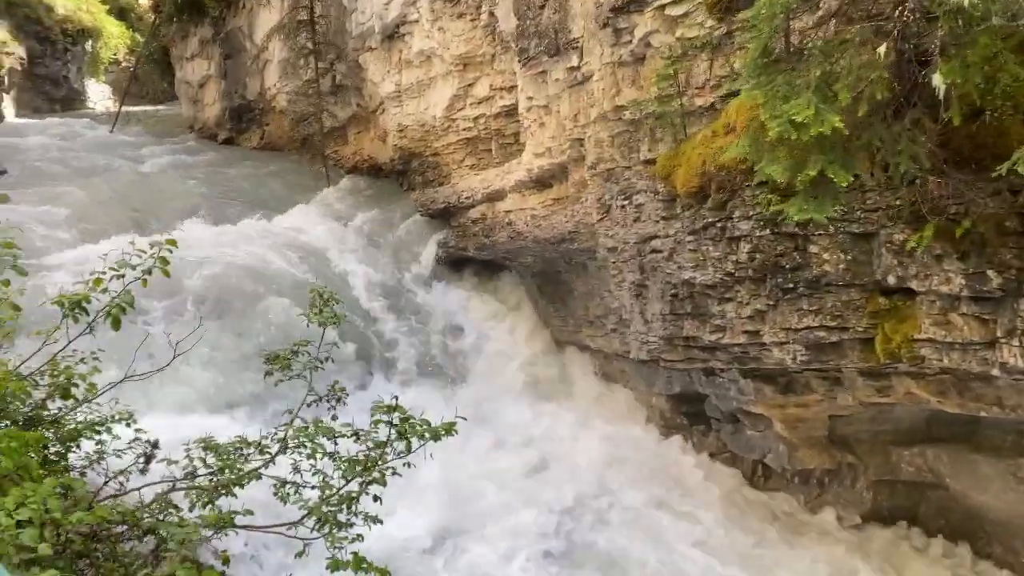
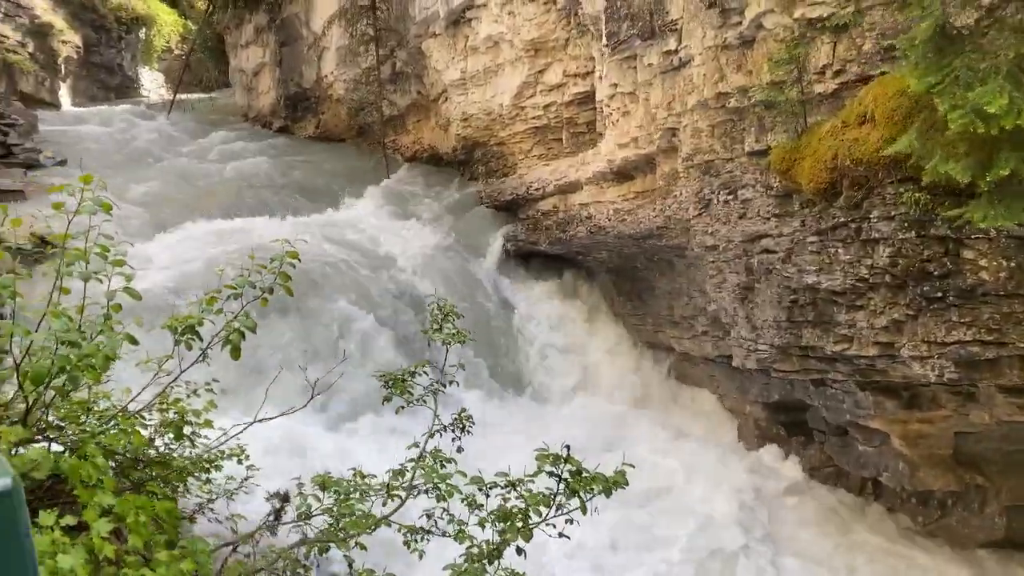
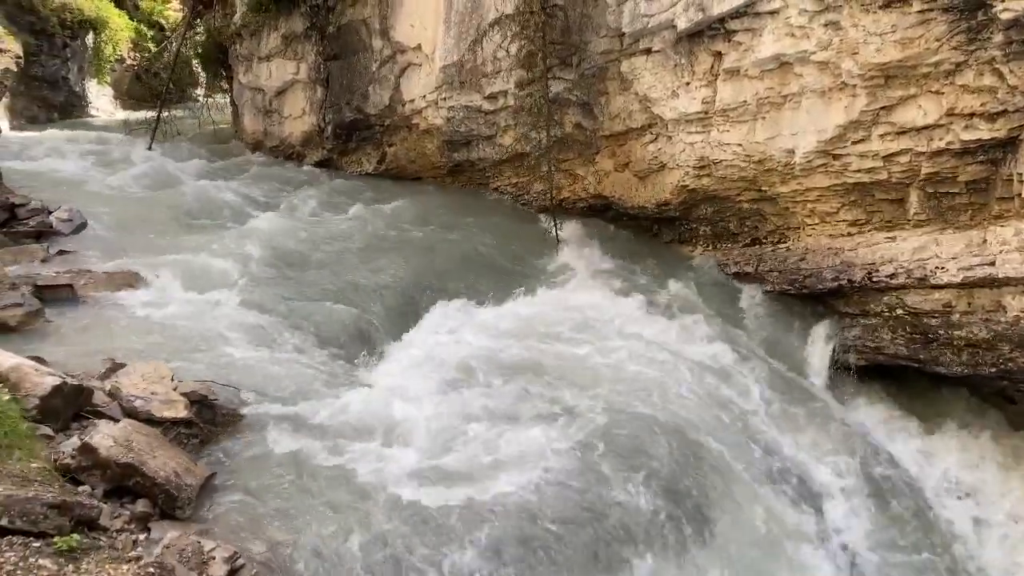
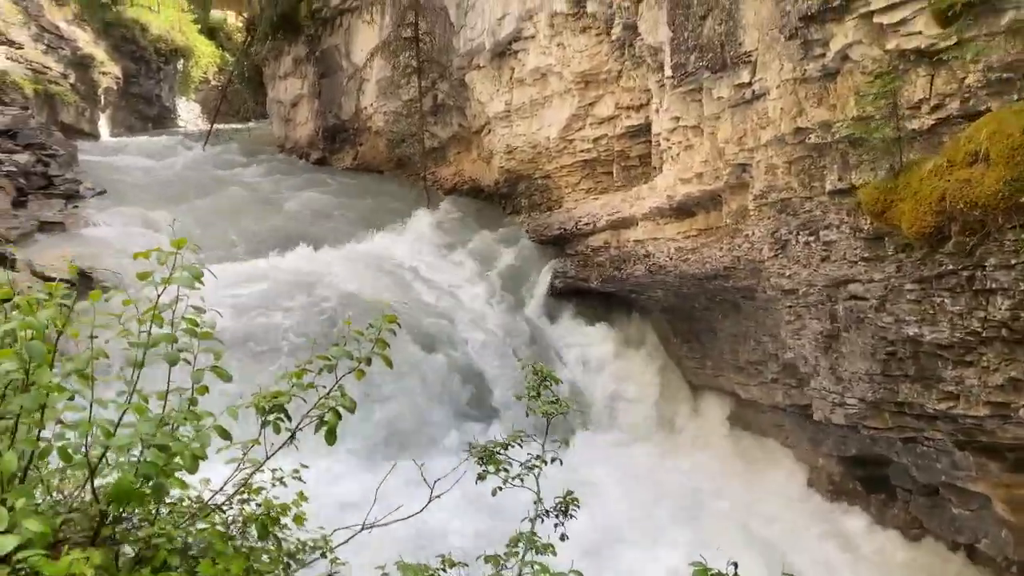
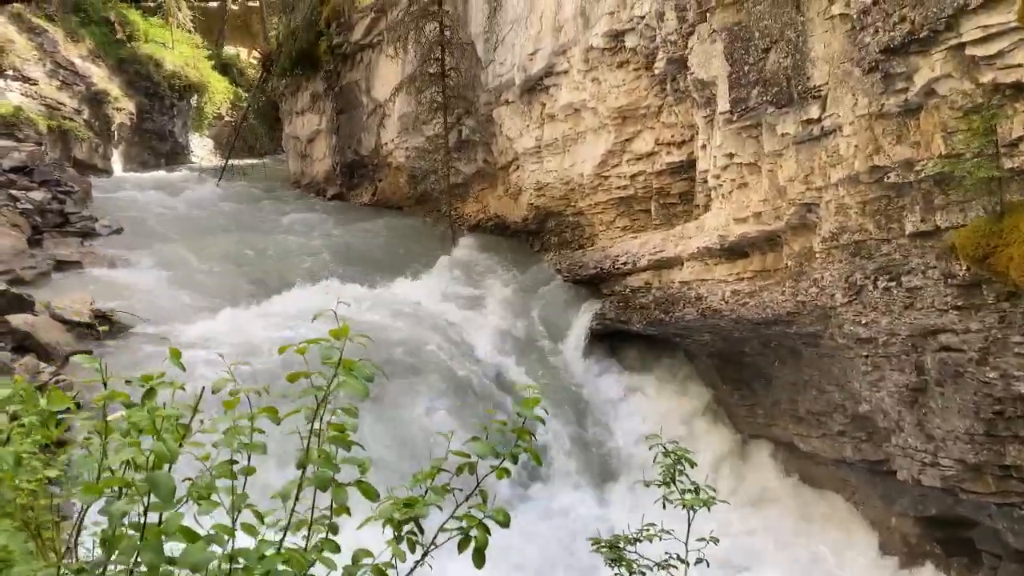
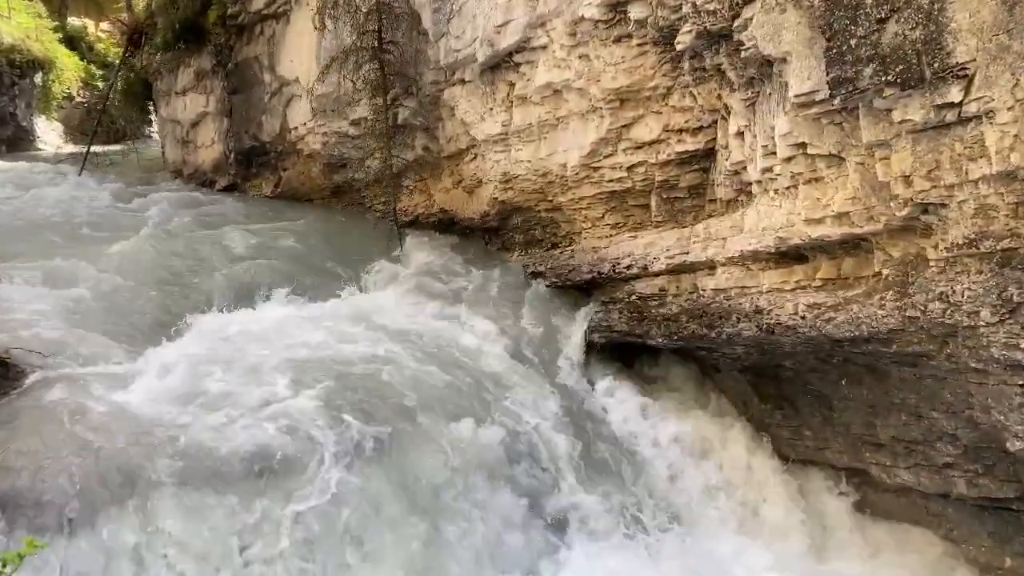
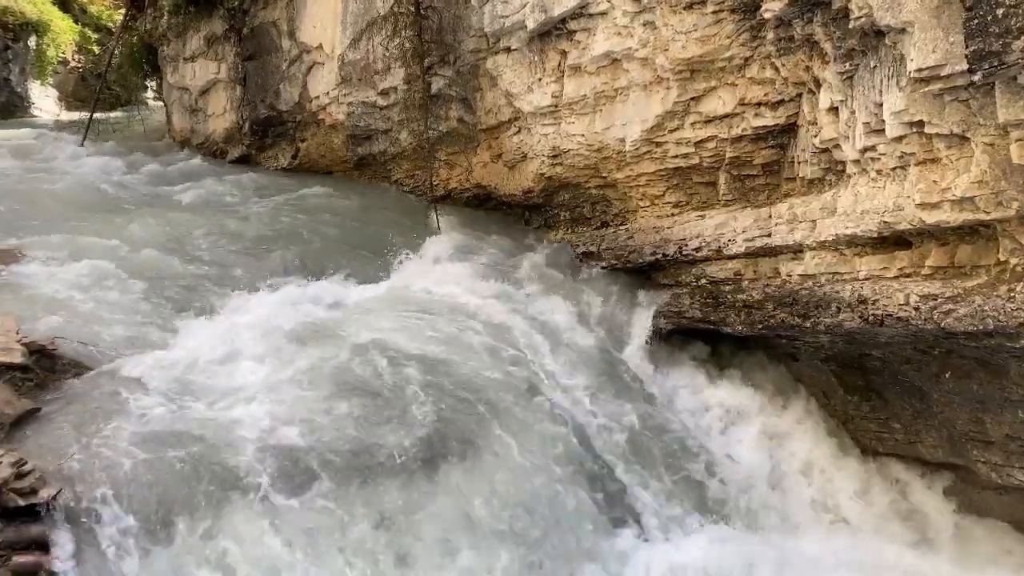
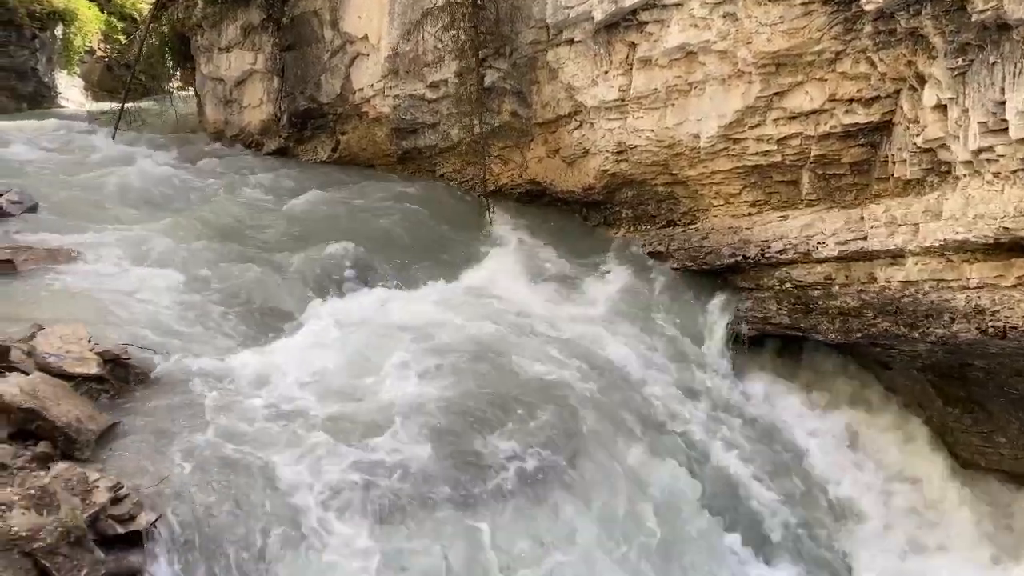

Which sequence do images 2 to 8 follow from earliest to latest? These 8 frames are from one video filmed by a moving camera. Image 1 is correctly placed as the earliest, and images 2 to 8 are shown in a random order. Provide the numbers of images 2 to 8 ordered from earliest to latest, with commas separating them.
2, 4, 5, 6, 7, 8, 3
